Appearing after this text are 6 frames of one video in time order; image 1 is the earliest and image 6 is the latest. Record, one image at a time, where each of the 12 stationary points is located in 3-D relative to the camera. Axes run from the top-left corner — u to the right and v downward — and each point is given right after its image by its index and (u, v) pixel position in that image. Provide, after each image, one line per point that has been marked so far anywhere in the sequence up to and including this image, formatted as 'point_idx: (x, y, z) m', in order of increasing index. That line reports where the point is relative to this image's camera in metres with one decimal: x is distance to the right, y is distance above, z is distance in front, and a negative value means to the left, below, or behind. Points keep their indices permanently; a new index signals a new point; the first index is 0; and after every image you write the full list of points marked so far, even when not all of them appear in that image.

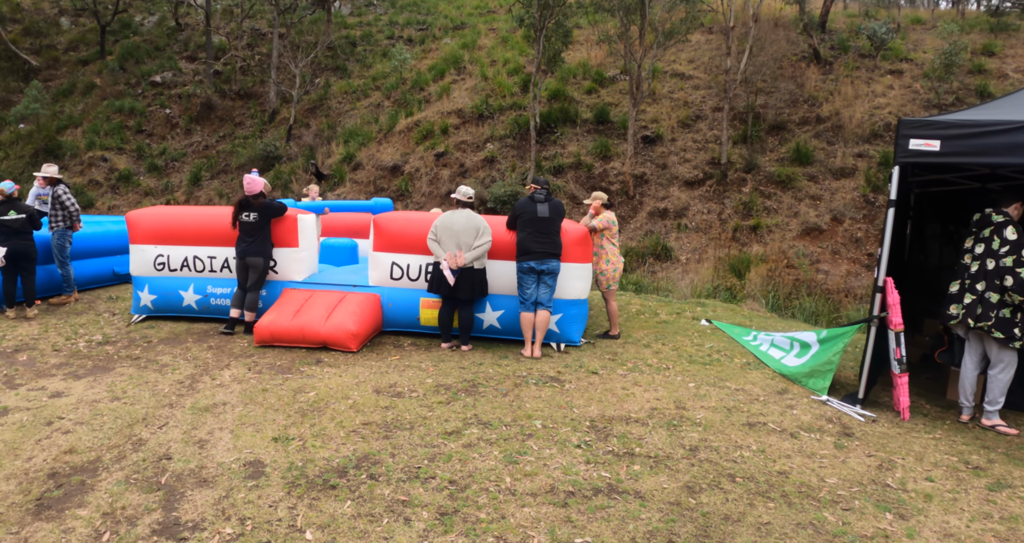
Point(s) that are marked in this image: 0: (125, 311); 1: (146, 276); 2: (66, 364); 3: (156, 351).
0: (-5.0, -0.5, +8.2) m
1: (-4.5, -0.1, +7.6) m
2: (-4.5, -0.9, +6.2) m
3: (-3.8, -0.9, +6.7) m
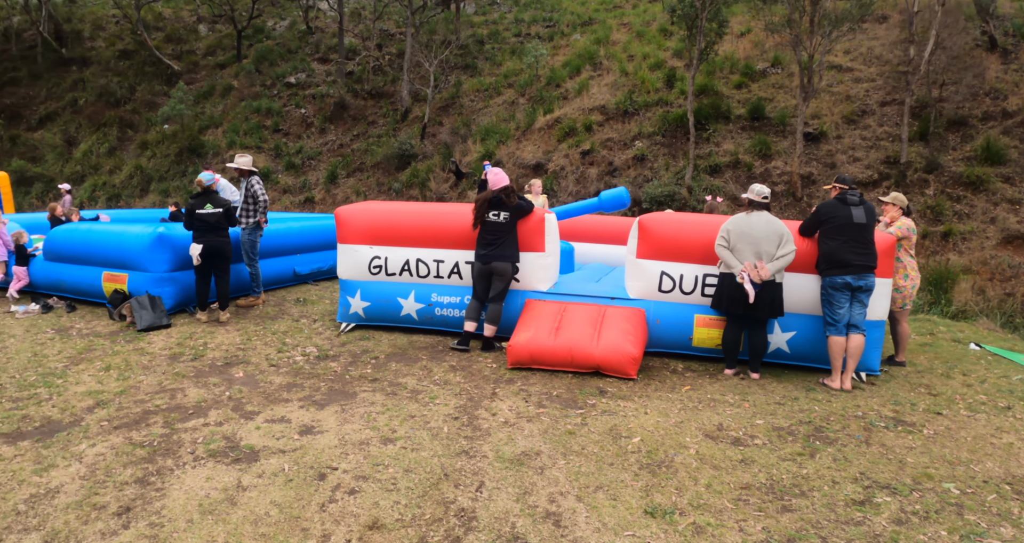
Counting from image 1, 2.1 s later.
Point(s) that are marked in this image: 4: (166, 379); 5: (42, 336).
0: (-2.0, -0.5, +6.9) m
1: (-1.5, -0.1, +6.2) m
2: (-1.7, -0.9, +4.8) m
3: (-1.0, -0.9, +5.2) m
4: (-2.7, -0.8, +4.7) m
5: (-4.3, -0.6, +5.6) m
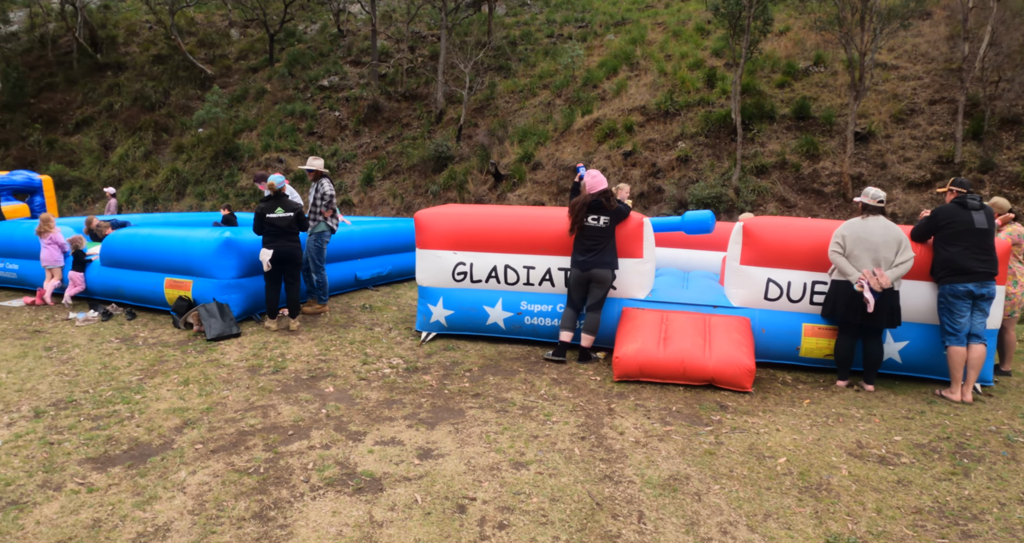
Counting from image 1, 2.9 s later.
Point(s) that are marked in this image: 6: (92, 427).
0: (-1.1, -0.5, +6.5) m
1: (-0.6, -0.1, +5.8) m
2: (-0.8, -0.9, +4.3) m
3: (-0.1, -0.9, +4.7) m
4: (-1.8, -0.9, +4.3) m
5: (-3.4, -0.7, +5.3) m
6: (-2.6, -0.9, +3.7) m
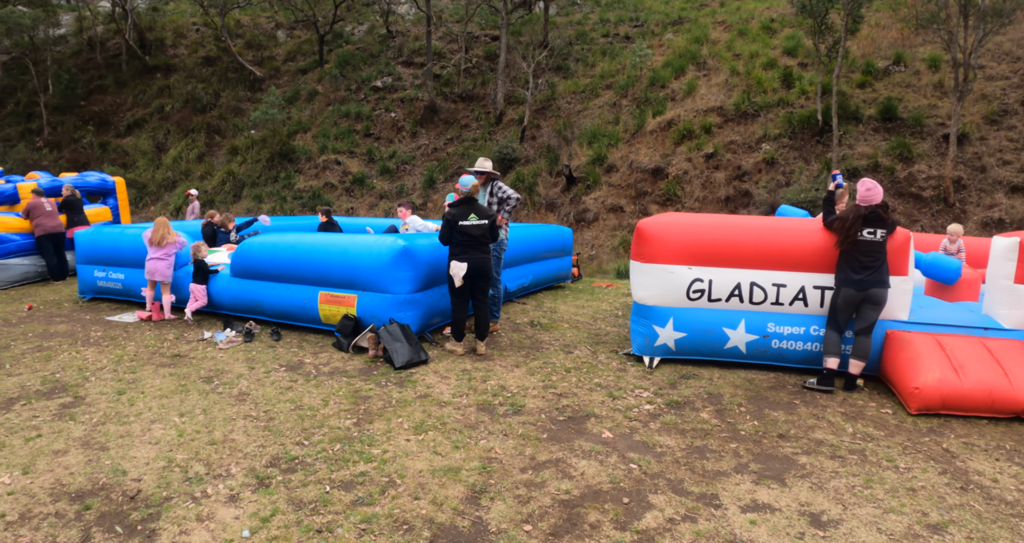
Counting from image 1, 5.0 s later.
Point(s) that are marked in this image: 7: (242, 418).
0: (+0.8, -0.6, +5.4) m
1: (+1.2, -0.2, +4.7) m
2: (+1.0, -1.0, +3.2) m
3: (+1.7, -0.9, +3.7) m
4: (+0.1, -0.9, +3.2) m
5: (-1.6, -0.7, +4.2) m
6: (-0.7, -1.0, +2.6) m
7: (-1.6, -0.8, +3.5) m
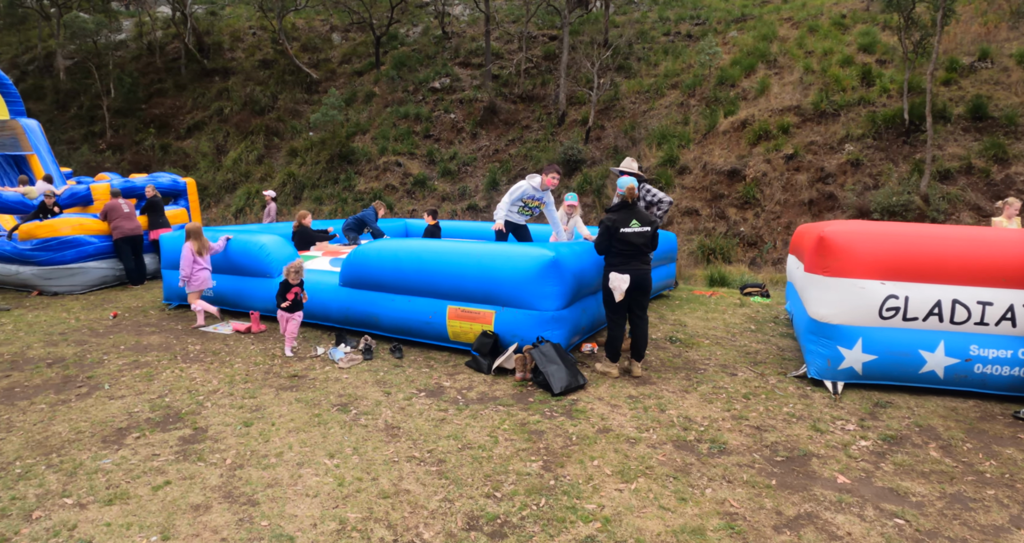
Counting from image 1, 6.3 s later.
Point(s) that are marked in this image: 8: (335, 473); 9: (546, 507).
0: (+1.9, -0.7, +4.8) m
1: (+2.3, -0.3, +4.1) m
2: (+2.1, -1.0, +2.6) m
3: (+2.8, -1.0, +3.0) m
4: (+1.1, -1.0, +2.6) m
5: (-0.5, -0.8, +3.6) m
6: (+0.3, -1.0, +2.1) m
7: (-0.5, -0.9, +3.0) m
8: (-0.9, -1.0, +3.0) m
9: (+0.1, -1.0, +2.5) m
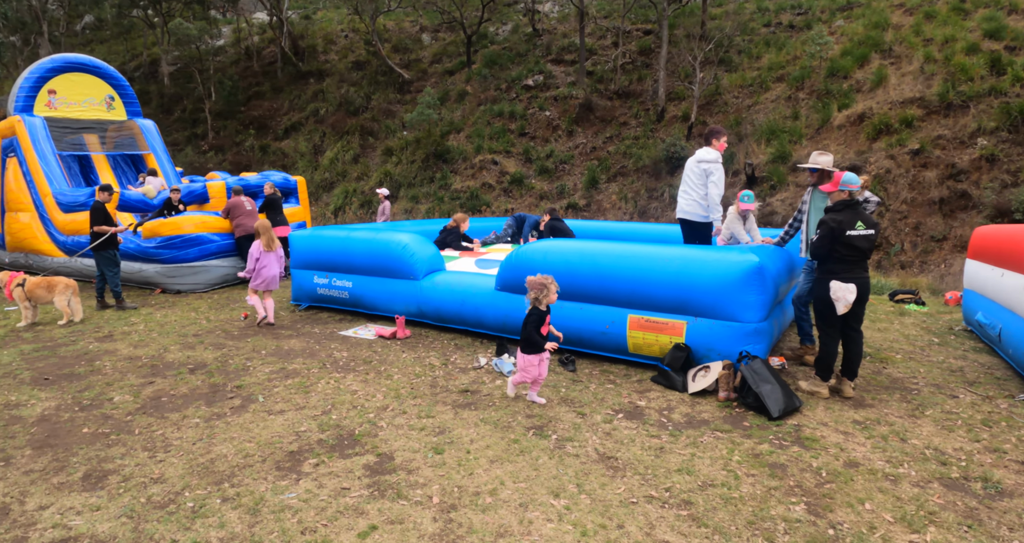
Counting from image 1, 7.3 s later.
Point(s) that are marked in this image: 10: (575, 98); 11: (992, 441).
0: (+3.2, -0.8, +4.3) m
1: (+3.6, -0.4, +3.6) m
2: (+3.2, -1.1, +2.2) m
3: (+3.9, -1.1, +2.5) m
4: (+2.2, -1.1, +2.3) m
5: (+0.7, -0.8, +3.5) m
6: (+1.4, -1.1, +1.8) m
7: (+0.6, -1.0, +2.8) m
8: (+0.3, -1.0, +2.8) m
9: (+1.2, -1.0, +2.3) m
10: (+1.7, +4.7, +16.4) m
11: (+2.6, -0.9, +3.3) m
